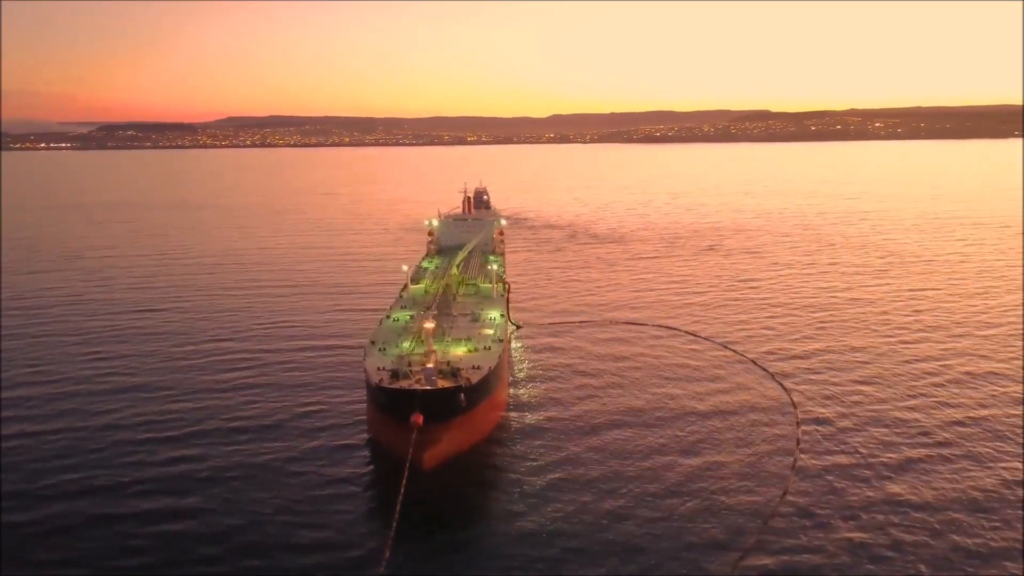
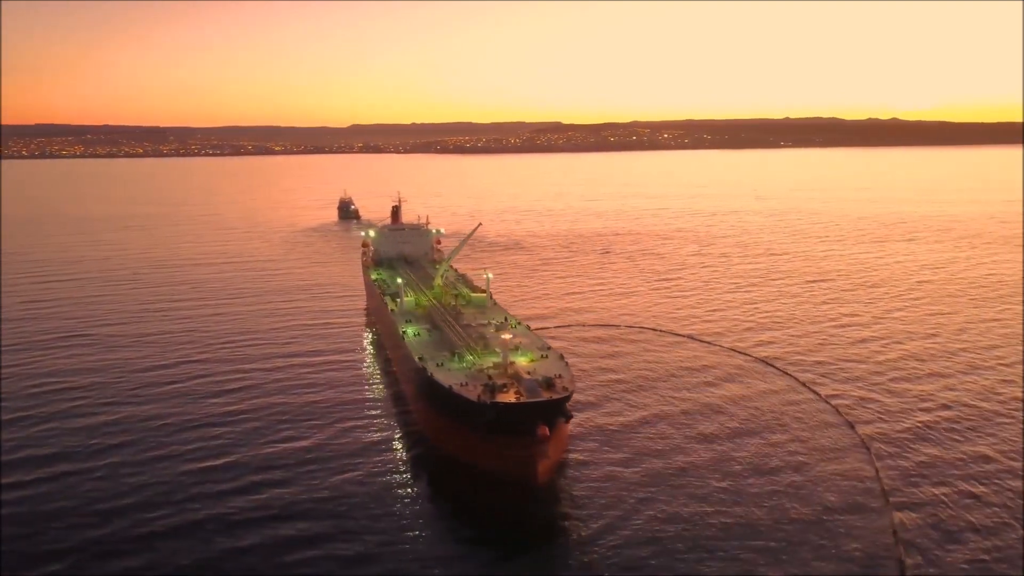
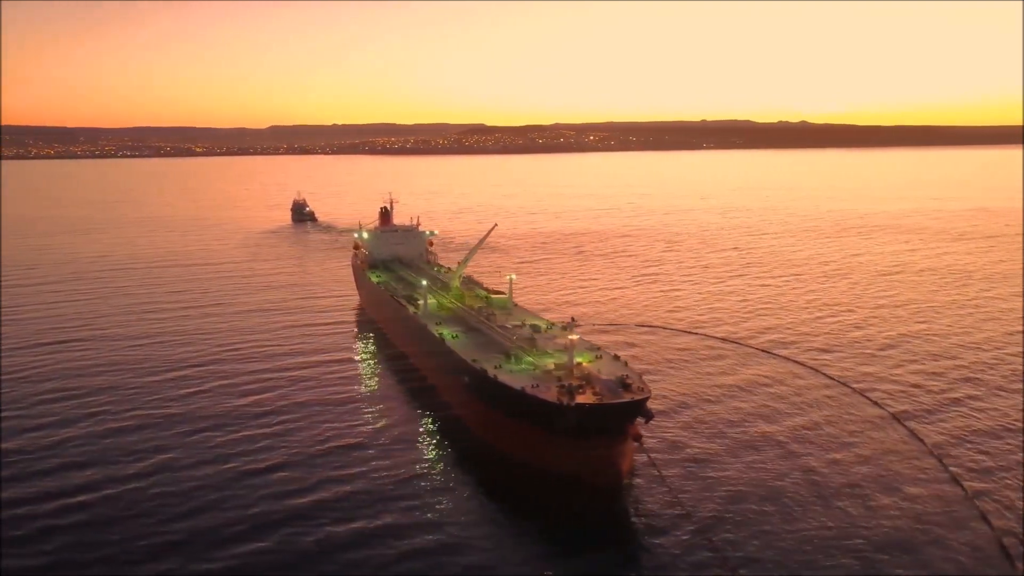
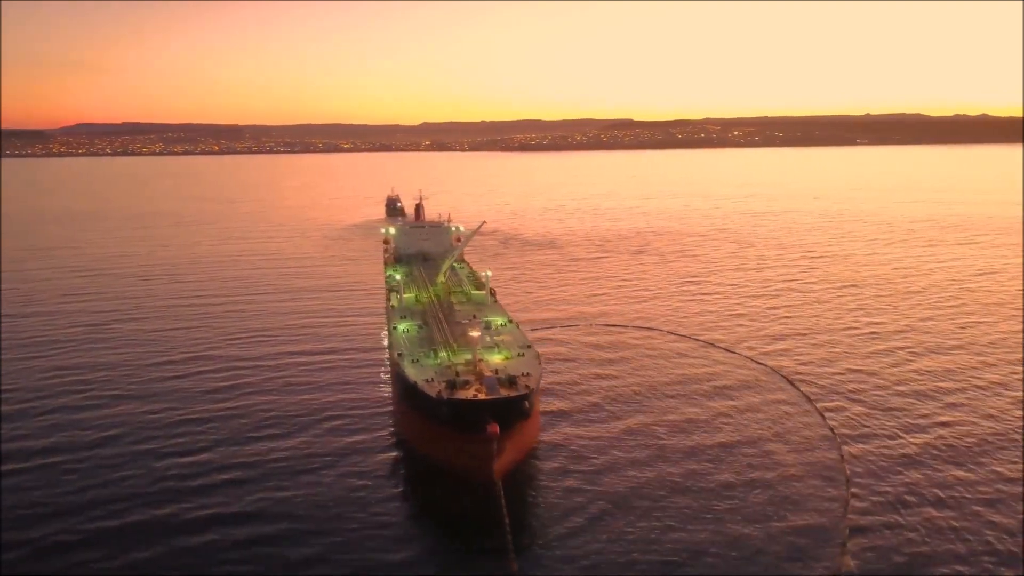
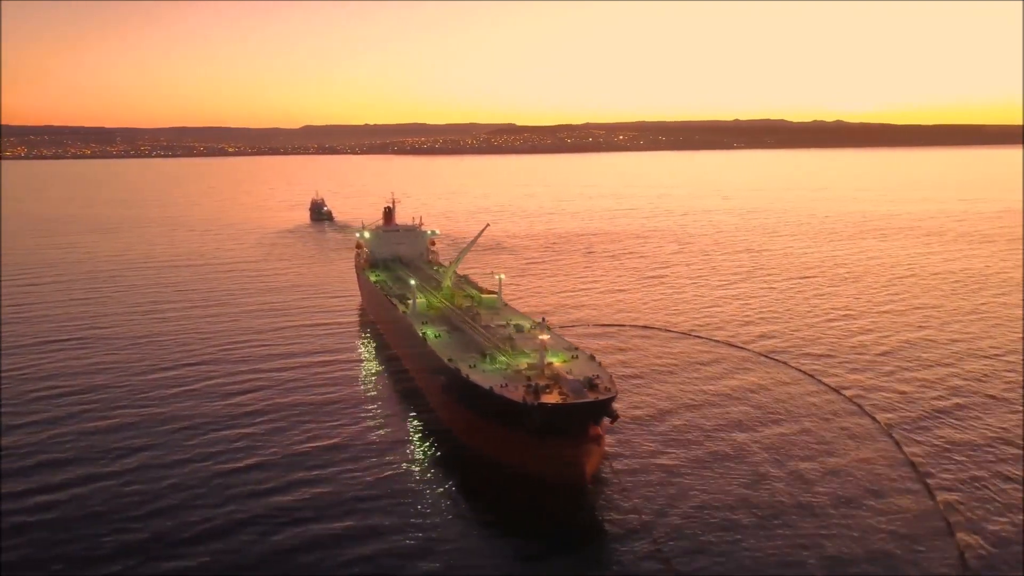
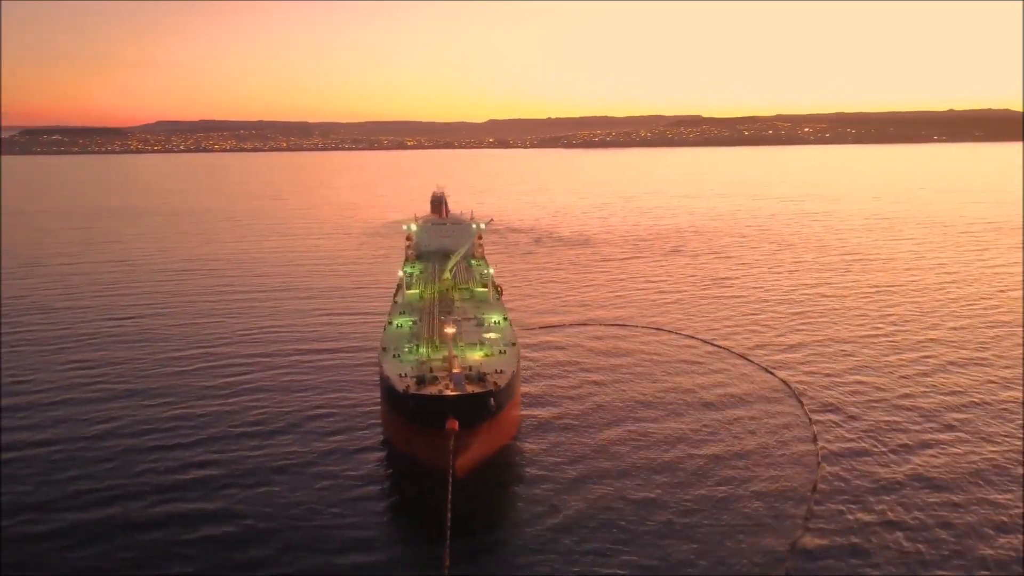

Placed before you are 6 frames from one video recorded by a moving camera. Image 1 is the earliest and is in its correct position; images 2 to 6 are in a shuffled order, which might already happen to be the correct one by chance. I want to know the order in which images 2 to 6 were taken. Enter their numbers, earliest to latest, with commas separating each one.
6, 4, 2, 5, 3
